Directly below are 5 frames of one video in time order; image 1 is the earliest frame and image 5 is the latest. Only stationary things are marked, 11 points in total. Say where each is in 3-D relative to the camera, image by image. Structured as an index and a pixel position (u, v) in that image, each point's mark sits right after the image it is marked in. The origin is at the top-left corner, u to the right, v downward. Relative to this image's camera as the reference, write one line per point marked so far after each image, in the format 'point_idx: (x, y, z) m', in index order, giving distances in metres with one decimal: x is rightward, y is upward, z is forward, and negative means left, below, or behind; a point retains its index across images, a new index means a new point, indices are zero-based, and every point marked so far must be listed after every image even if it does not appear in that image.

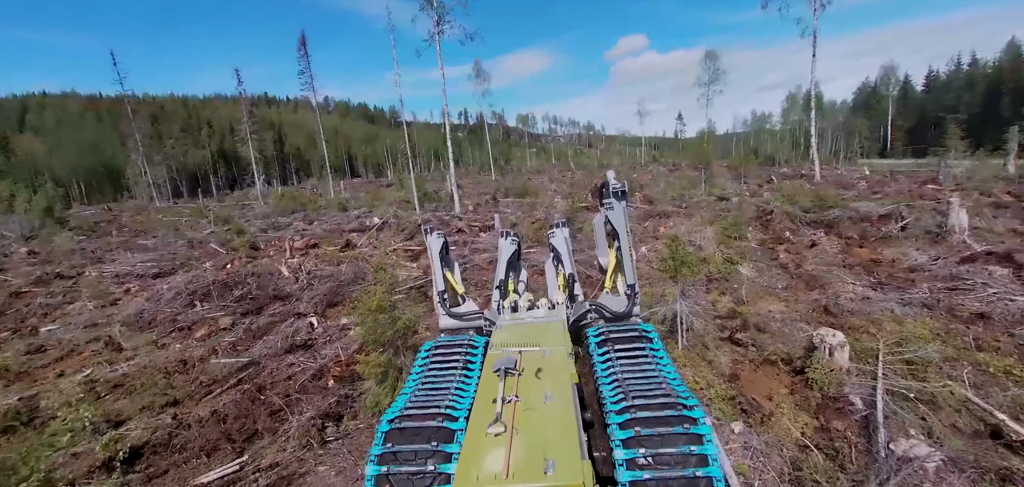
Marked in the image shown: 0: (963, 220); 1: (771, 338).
0: (+9.7, +0.5, +10.3) m
1: (+3.4, -1.2, +6.4) m
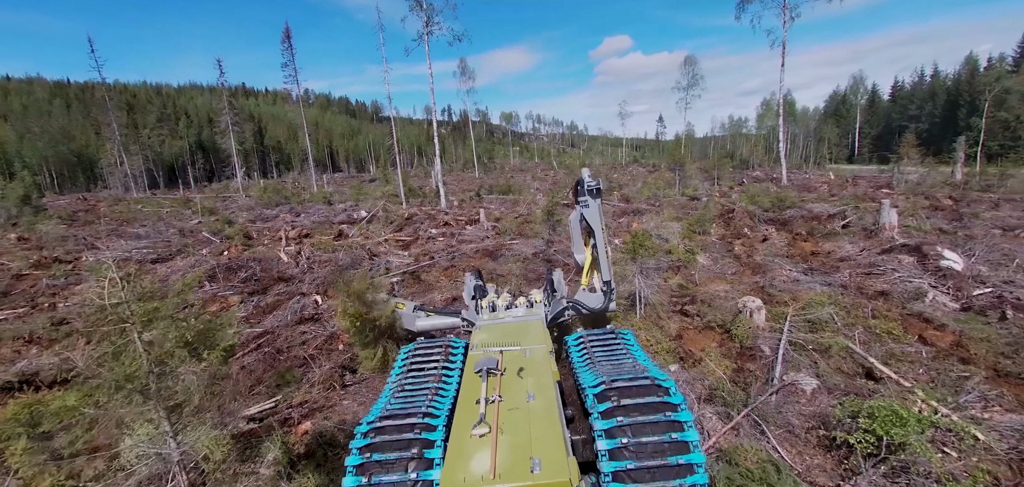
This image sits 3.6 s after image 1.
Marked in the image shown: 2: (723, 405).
0: (+9.4, +0.6, +11.8) m
1: (+3.2, -1.0, +7.7) m
2: (+2.3, -1.7, +5.6) m
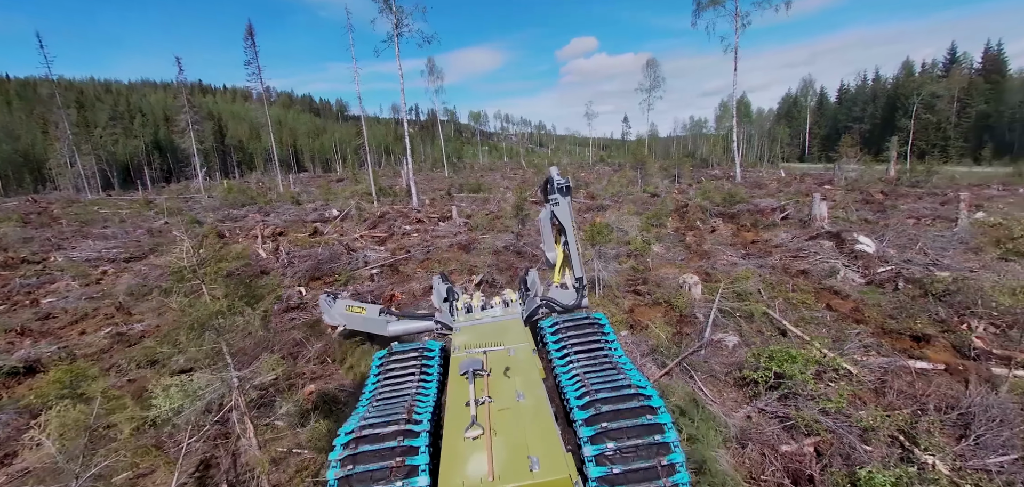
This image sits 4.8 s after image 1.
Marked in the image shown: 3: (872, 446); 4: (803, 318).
0: (+8.6, +0.9, +13.3) m
1: (+2.7, -0.8, +8.8) m
2: (+2.0, -1.5, +6.6) m
3: (+3.6, -2.0, +4.8) m
4: (+4.3, -1.1, +7.0) m
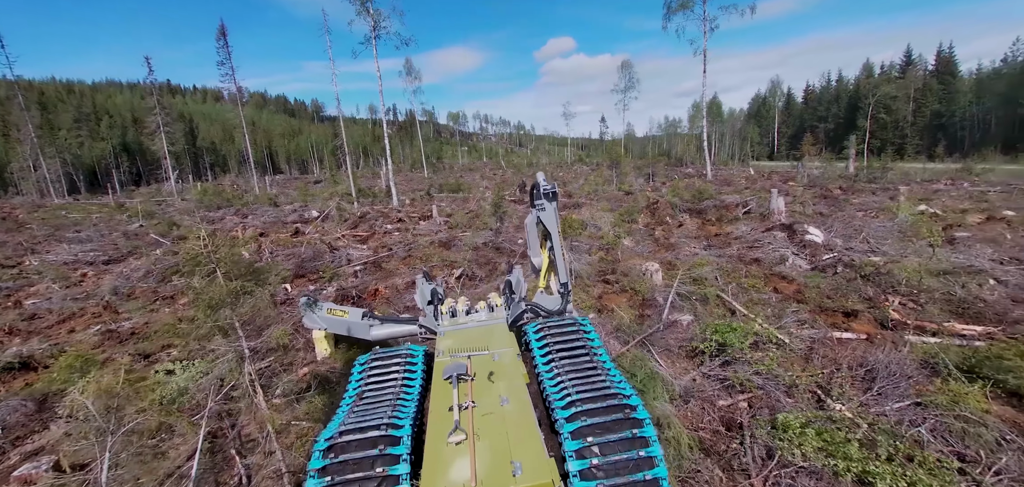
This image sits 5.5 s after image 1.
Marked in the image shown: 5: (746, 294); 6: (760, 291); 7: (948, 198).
0: (+8.0, +1.2, +14.2) m
1: (+2.3, -0.6, +9.5) m
2: (+1.7, -1.3, +7.3) m
3: (+3.3, -1.8, +5.6) m
4: (+3.9, -0.9, +7.7) m
5: (+3.9, -0.8, +8.0) m
6: (+4.2, -0.8, +8.1) m
7: (+15.8, +1.7, +17.3) m
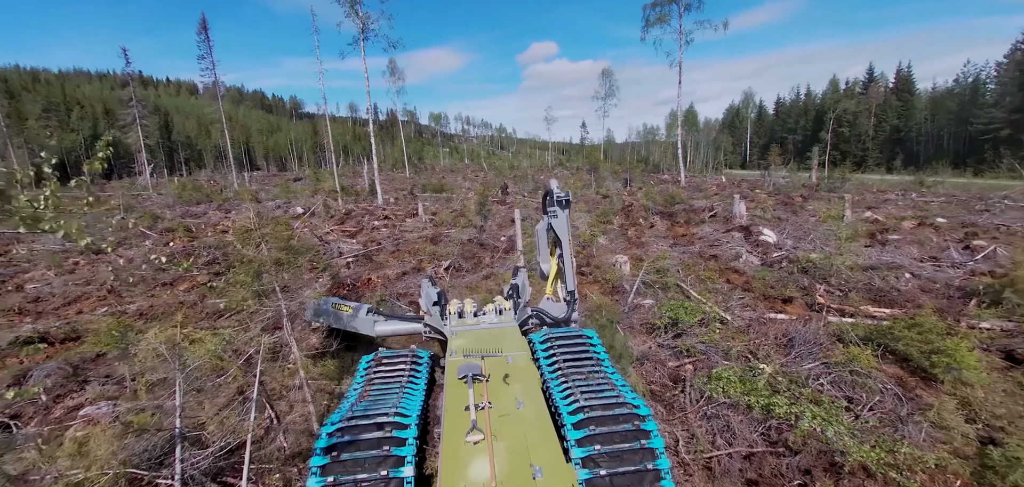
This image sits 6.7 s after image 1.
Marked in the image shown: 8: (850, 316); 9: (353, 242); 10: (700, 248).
0: (+7.4, +1.1, +15.5) m
1: (+1.9, -0.6, +10.6) m
2: (+1.4, -1.2, +8.3) m
3: (+3.1, -1.7, +6.7) m
4: (+3.6, -0.8, +8.9) m
5: (+3.6, -0.8, +9.1) m
6: (+3.9, -0.7, +9.3) m
7: (+15.2, +1.5, +18.9) m
8: (+5.5, -1.2, +7.7) m
9: (-5.3, 0.0, +16.0) m
10: (+4.7, -0.1, +11.9) m
